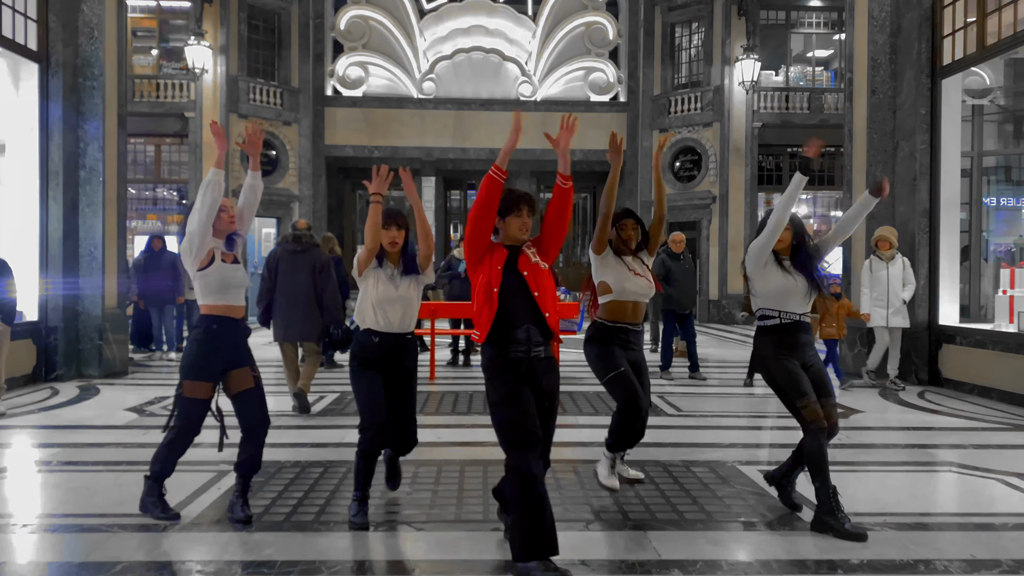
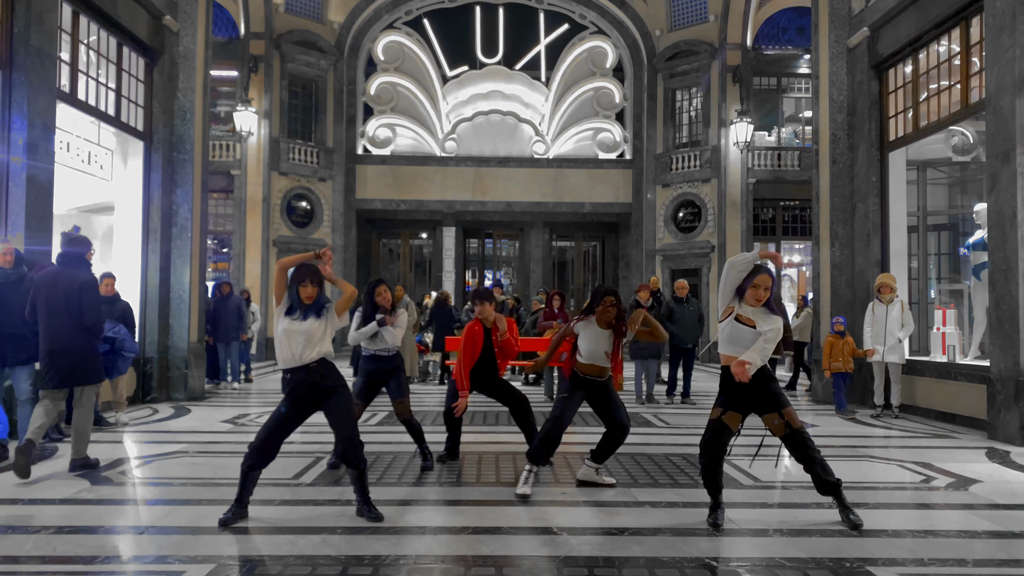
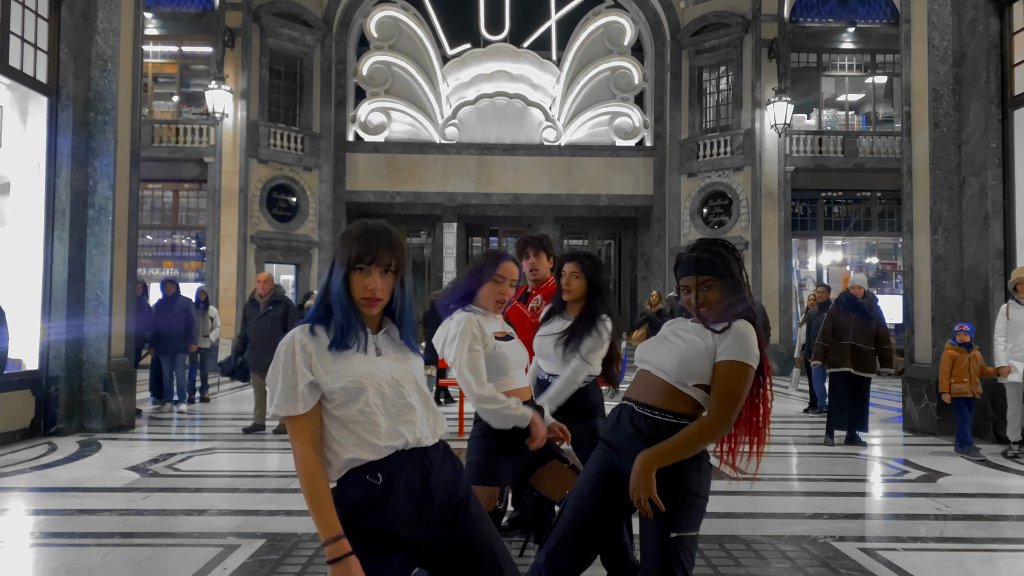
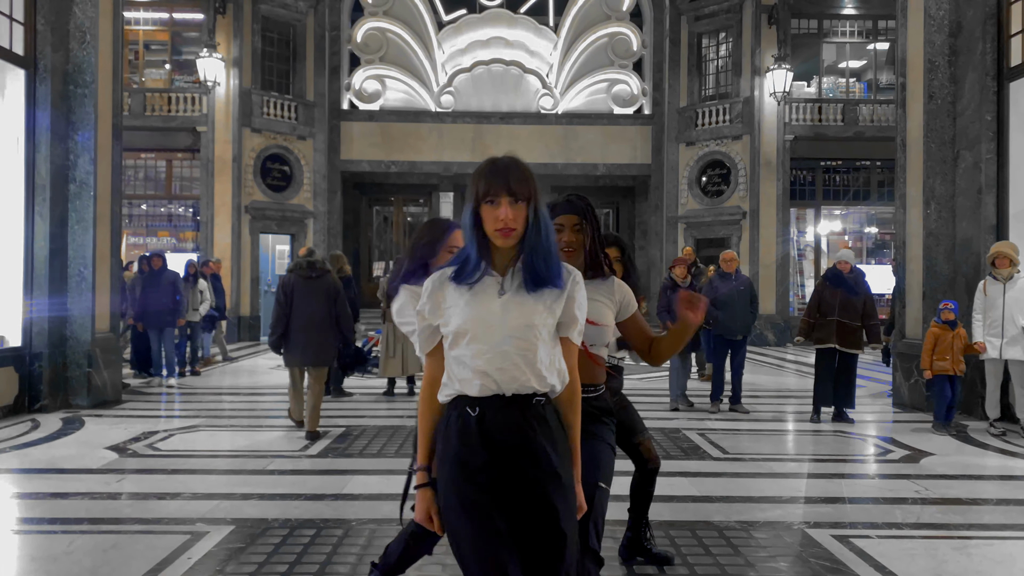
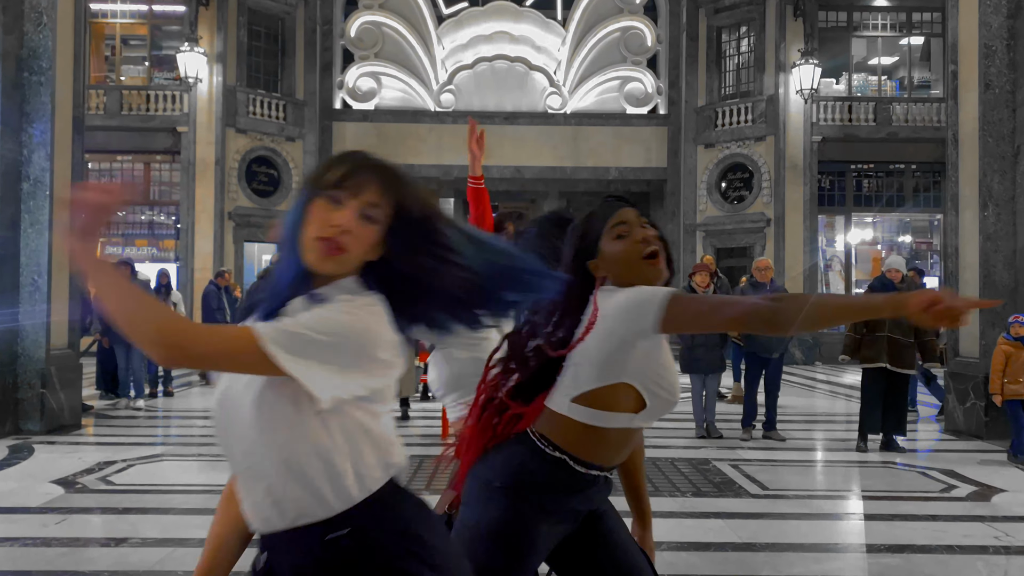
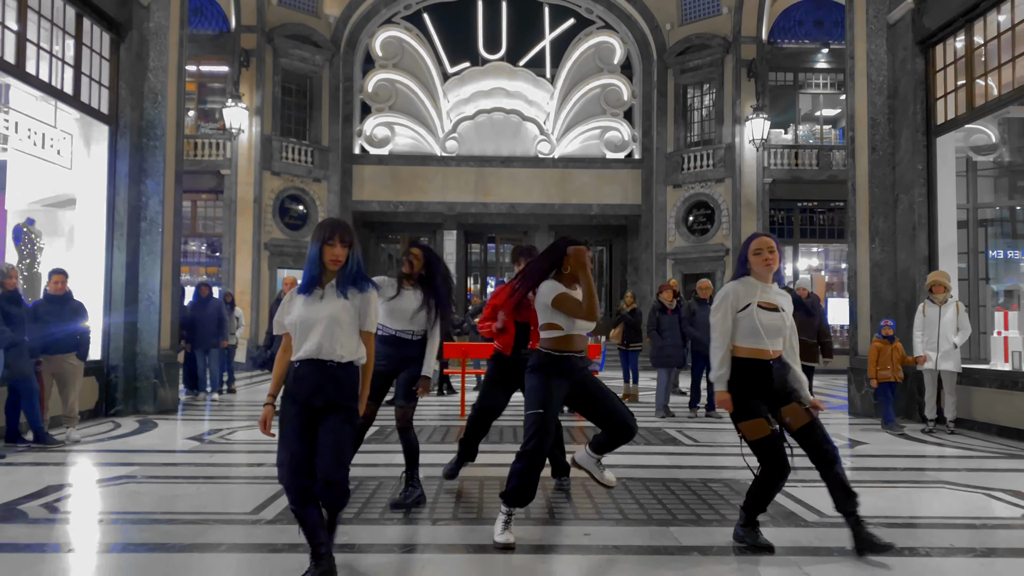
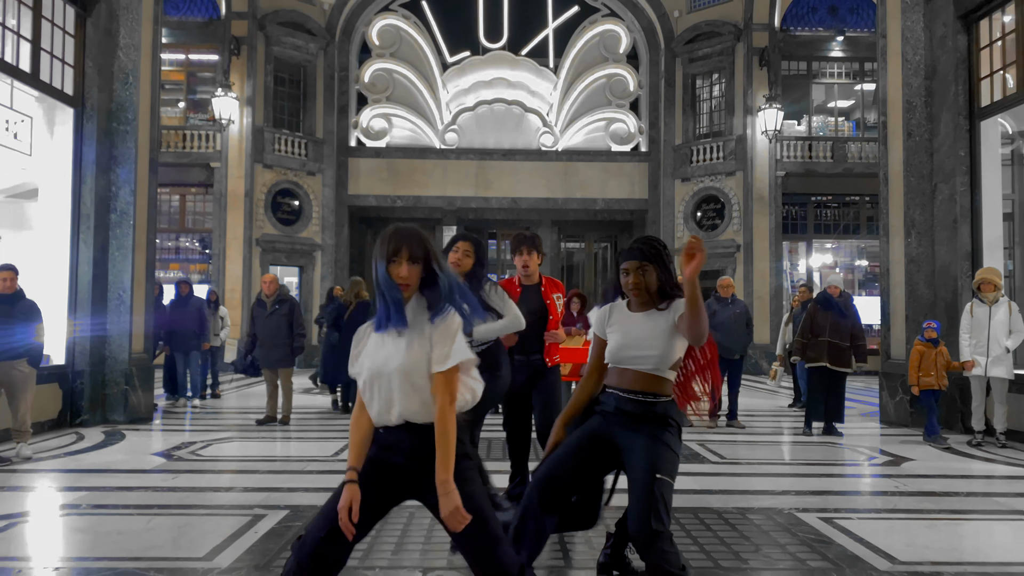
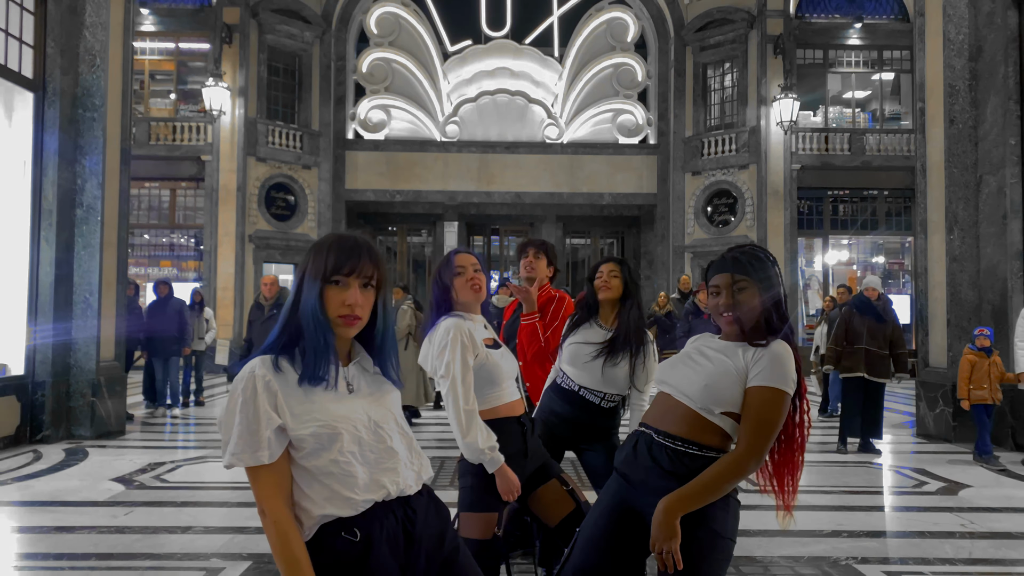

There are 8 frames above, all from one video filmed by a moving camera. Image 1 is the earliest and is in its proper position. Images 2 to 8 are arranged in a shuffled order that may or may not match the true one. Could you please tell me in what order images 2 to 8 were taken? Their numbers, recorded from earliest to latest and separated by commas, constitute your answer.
4, 5, 8, 3, 7, 6, 2
